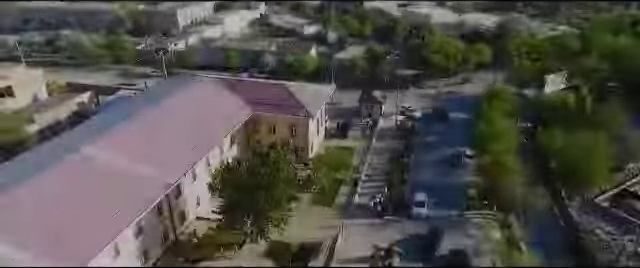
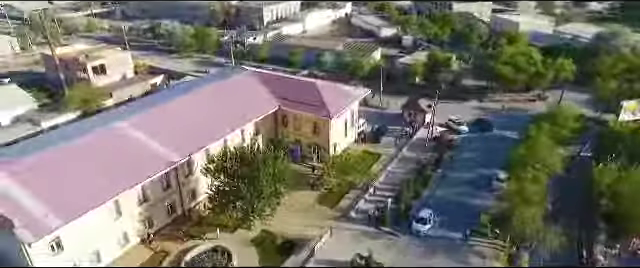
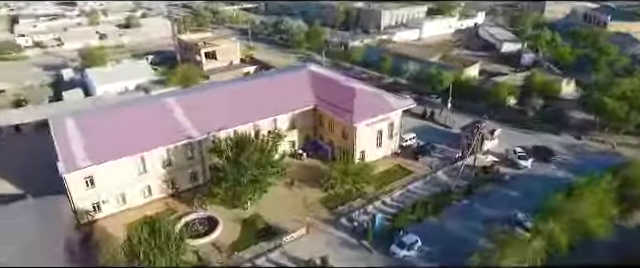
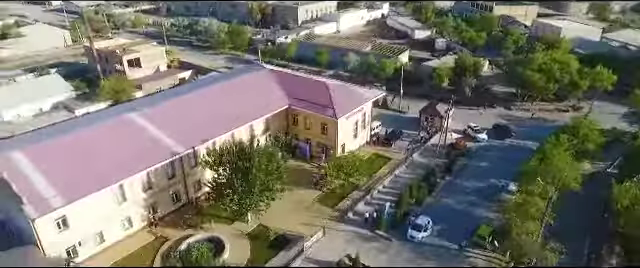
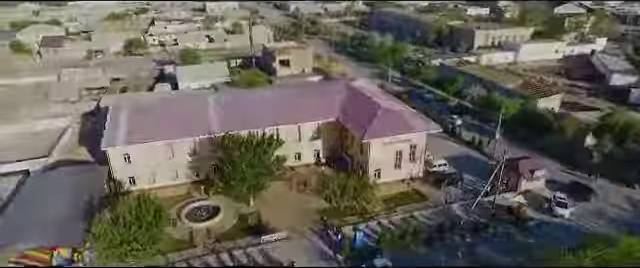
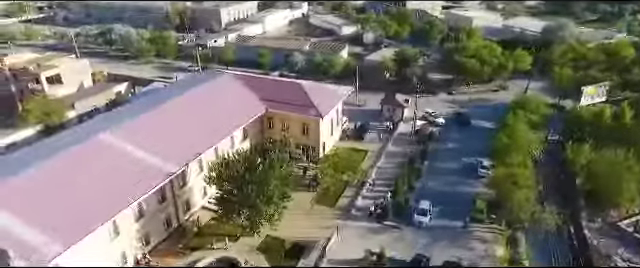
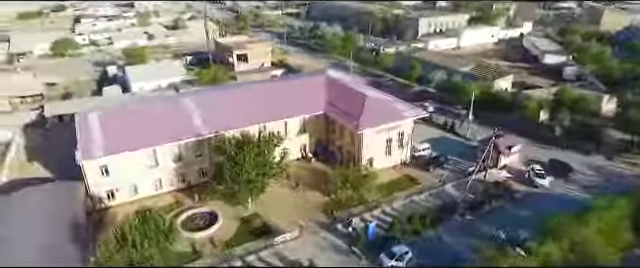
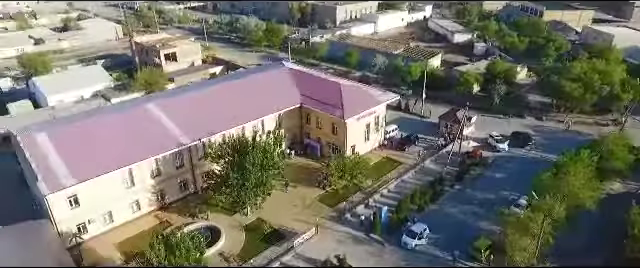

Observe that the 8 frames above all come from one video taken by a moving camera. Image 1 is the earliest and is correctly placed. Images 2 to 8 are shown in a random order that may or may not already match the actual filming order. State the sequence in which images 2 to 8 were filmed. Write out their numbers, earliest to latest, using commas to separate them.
6, 2, 4, 8, 3, 7, 5
